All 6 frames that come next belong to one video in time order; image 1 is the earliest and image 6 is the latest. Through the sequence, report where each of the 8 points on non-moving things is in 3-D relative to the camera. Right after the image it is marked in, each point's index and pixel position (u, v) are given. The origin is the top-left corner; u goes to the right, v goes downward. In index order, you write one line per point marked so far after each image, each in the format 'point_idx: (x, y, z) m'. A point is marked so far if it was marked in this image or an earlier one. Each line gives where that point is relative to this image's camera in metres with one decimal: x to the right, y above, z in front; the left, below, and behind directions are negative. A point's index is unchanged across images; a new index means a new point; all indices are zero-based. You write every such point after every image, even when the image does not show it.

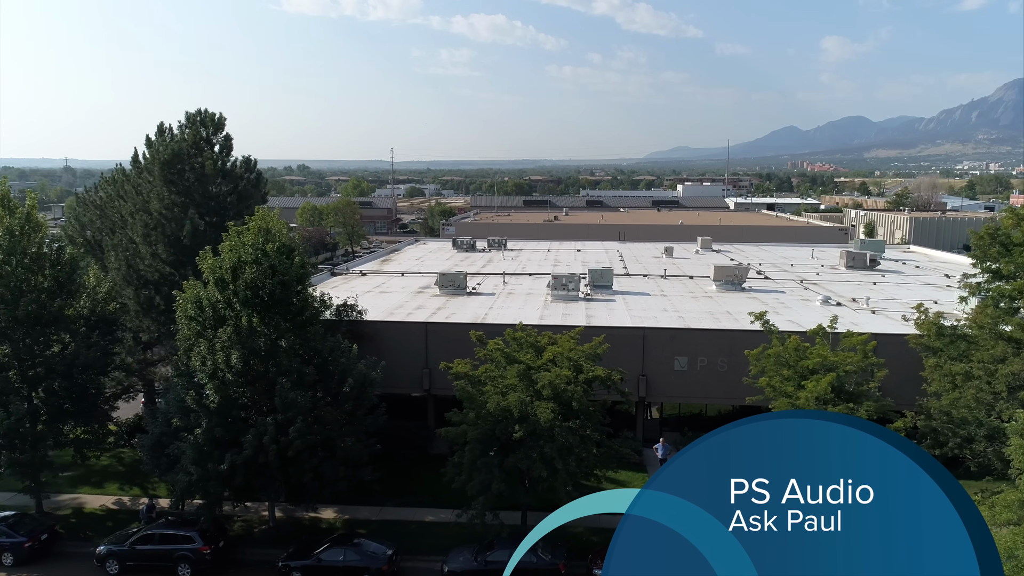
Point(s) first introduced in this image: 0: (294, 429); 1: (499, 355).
0: (-5.2, -3.3, +17.2) m
1: (-0.3, -1.6, +17.8) m
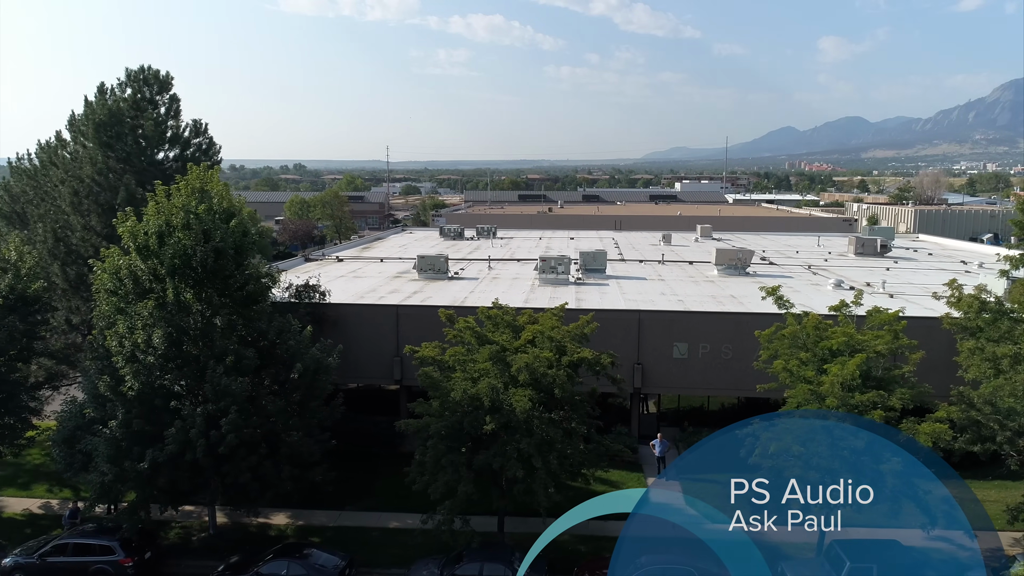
0: (-5.8, -2.7, +14.6) m
1: (-0.9, -1.0, +15.3) m
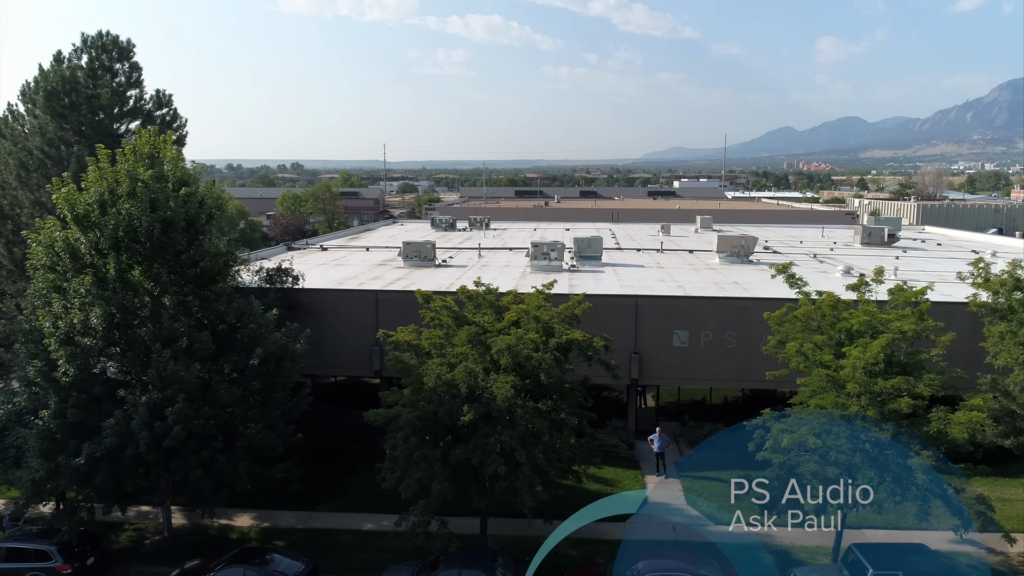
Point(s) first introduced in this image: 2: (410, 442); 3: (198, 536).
0: (-6.1, -2.2, +13.0) m
1: (-1.3, -0.5, +13.7) m
2: (-1.8, -2.7, +12.9) m
3: (-7.0, -5.5, +16.3) m
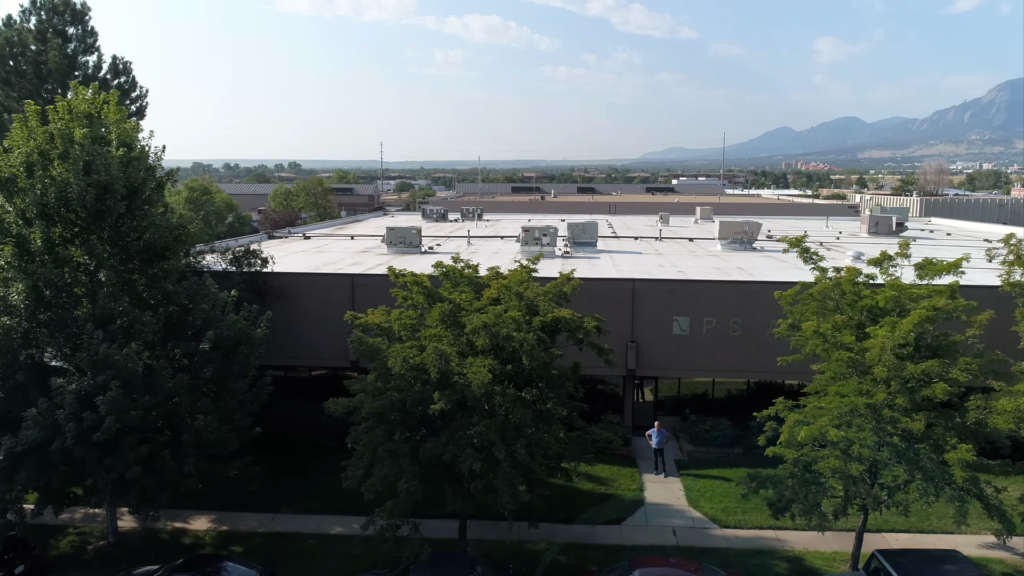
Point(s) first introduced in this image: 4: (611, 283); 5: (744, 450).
0: (-6.4, -1.8, +11.4) m
1: (-1.6, 0.0, +12.2) m
2: (-2.1, -2.3, +11.3) m
3: (-7.4, -5.1, +14.7) m
4: (+2.6, +0.1, +18.6) m
5: (+5.8, -4.0, +18.1) m
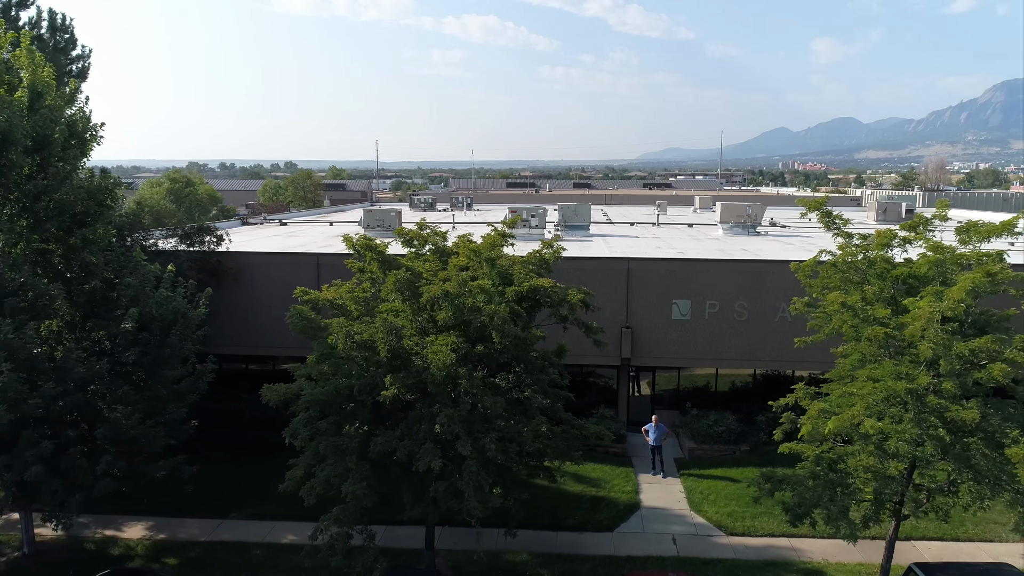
0: (-6.8, -1.3, +9.6) m
1: (-2.0, +0.4, +10.3) m
2: (-2.5, -1.8, +9.5) m
3: (-7.8, -4.6, +12.8) m
4: (+2.1, +0.6, +16.8) m
5: (+5.4, -3.6, +16.3) m
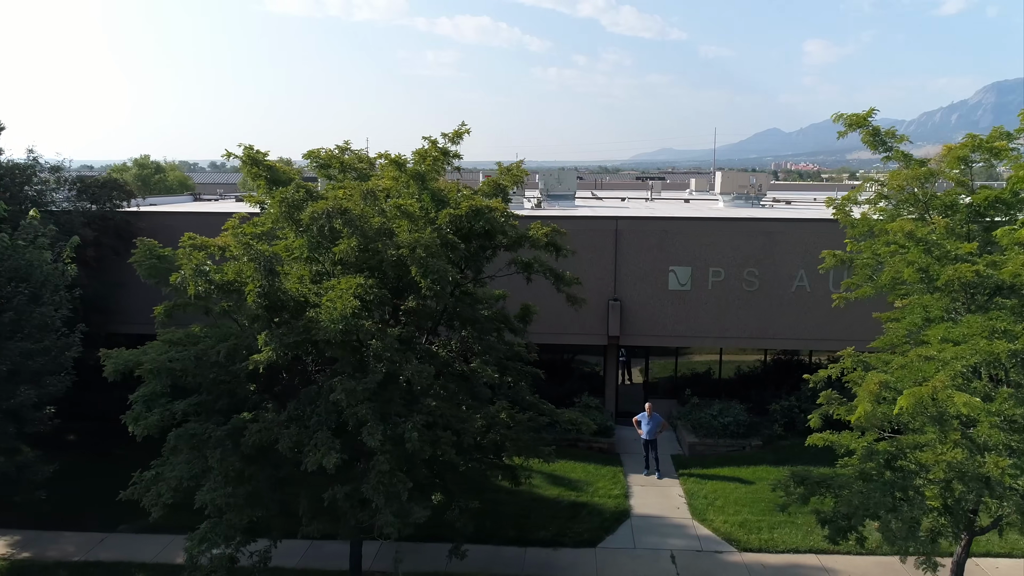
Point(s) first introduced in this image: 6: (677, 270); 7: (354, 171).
0: (-7.4, -0.6, +6.8) m
1: (-2.6, +1.1, +7.6) m
2: (-3.1, -1.1, +6.7) m
3: (-8.4, -3.9, +10.0) m
4: (+1.5, +1.3, +14.1) m
5: (+4.7, -2.9, +13.6) m
6: (+3.2, +0.4, +14.2) m
7: (-1.8, +1.3, +8.2) m
